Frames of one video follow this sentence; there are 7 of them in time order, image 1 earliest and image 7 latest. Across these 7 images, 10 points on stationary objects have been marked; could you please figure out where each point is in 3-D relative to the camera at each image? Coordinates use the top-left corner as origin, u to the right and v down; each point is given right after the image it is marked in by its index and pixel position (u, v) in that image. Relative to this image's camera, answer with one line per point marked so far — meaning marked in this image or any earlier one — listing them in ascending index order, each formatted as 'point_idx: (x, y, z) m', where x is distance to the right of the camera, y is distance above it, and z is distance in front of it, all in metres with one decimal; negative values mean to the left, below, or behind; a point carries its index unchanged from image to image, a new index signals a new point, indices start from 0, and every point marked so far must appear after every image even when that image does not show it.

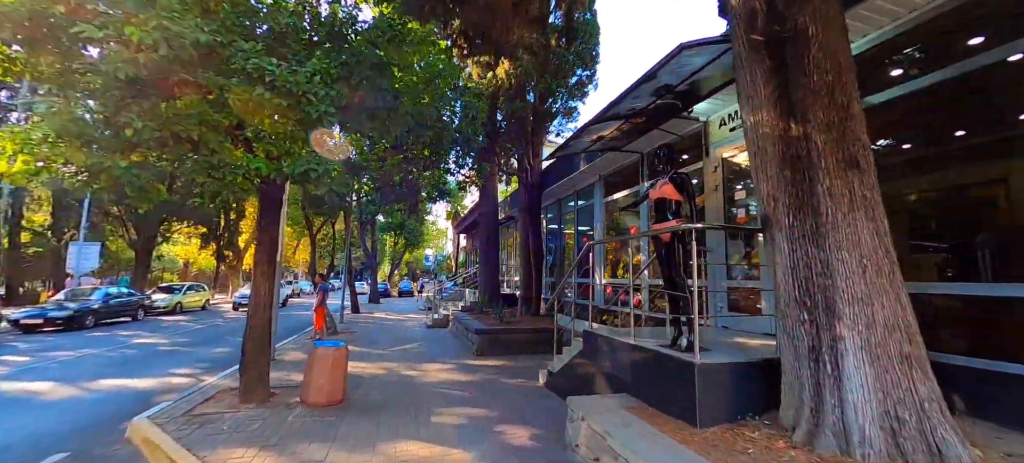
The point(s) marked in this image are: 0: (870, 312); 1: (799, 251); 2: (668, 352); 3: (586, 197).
0: (+2.1, -0.5, +2.5) m
1: (+1.8, -0.1, +2.8) m
2: (+1.2, -0.9, +3.4) m
3: (+1.9, +0.8, +9.6) m
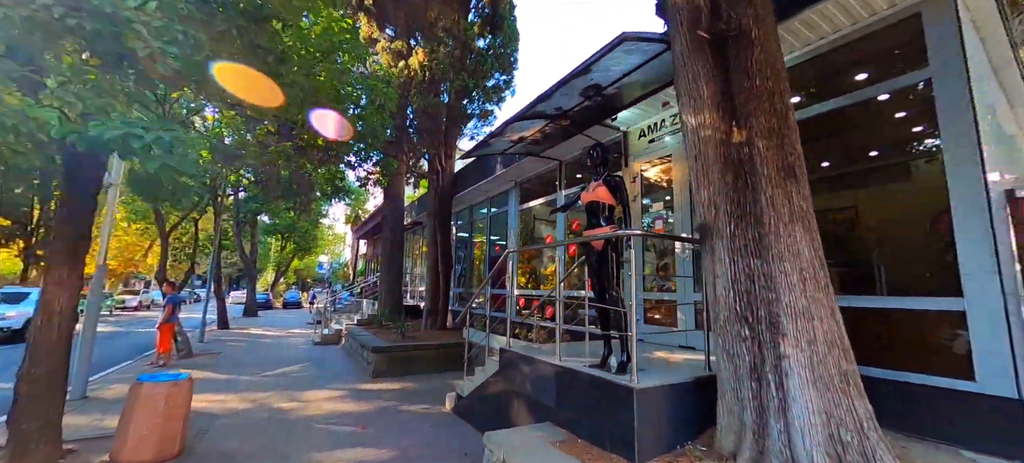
0: (+1.6, -0.5, +2.4) m
1: (+1.3, -0.2, +2.6) m
2: (+0.6, -1.0, +3.1) m
3: (0.0, +0.6, +9.3) m
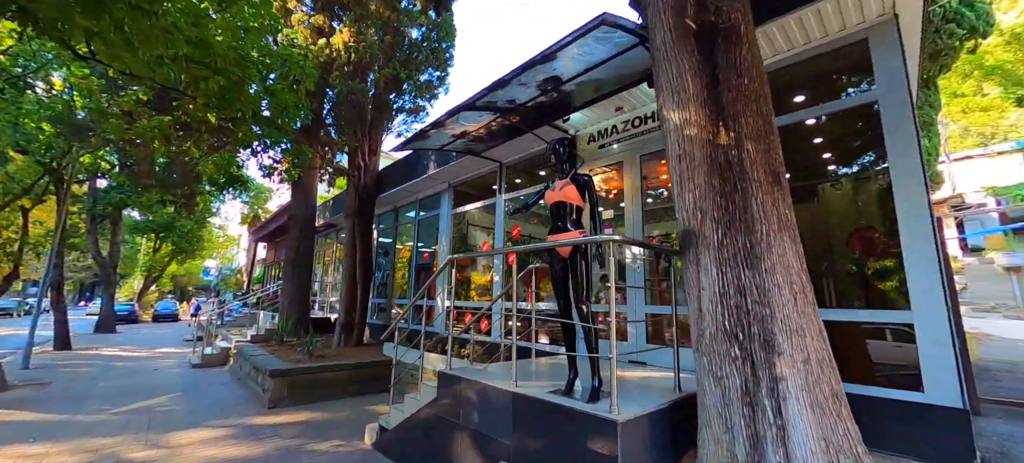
0: (+1.5, -0.6, +2.2) m
1: (+1.2, -0.2, +2.4) m
2: (+0.3, -1.0, +2.7) m
3: (-1.5, +0.5, +8.7) m
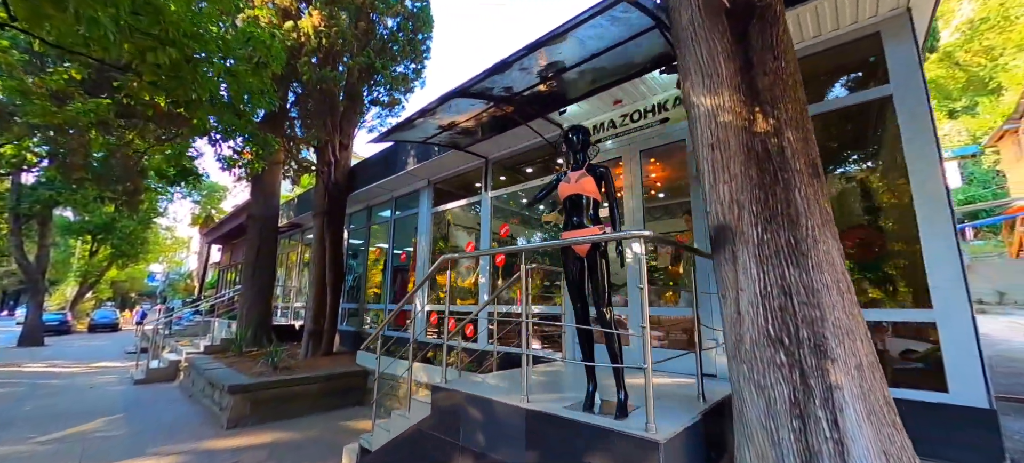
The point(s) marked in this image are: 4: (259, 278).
0: (+1.6, -0.5, +2.0) m
1: (+1.3, -0.2, +2.2) m
2: (+0.4, -1.0, +2.4) m
3: (-1.9, +0.5, +8.3) m
4: (-6.2, -1.1, +10.8) m
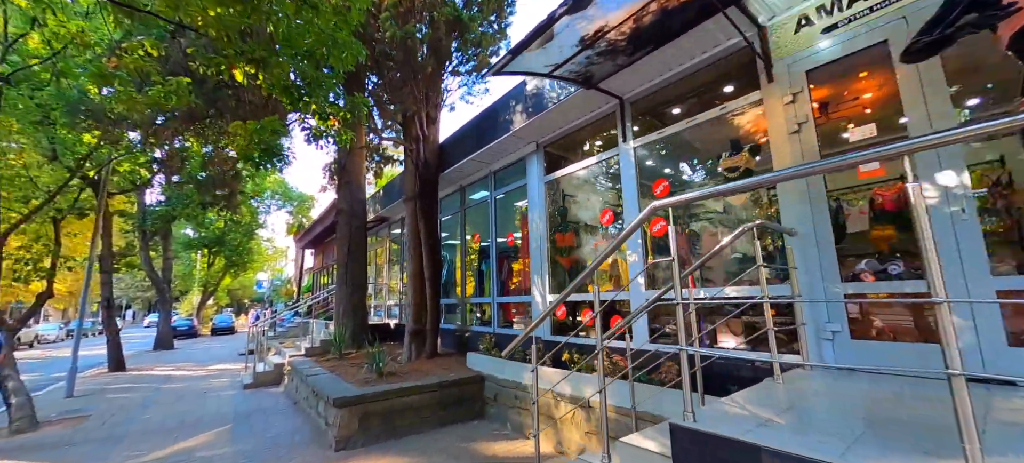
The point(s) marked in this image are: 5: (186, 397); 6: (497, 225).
0: (+2.6, -0.1, +0.3) m
1: (+2.2, +0.2, +0.5) m
2: (+1.5, -0.6, +0.8) m
3: (+0.1, +0.8, +7.0) m
4: (-3.7, -1.0, +10.2) m
5: (-7.2, -3.6, +9.6) m
6: (-0.3, +0.1, +7.5) m
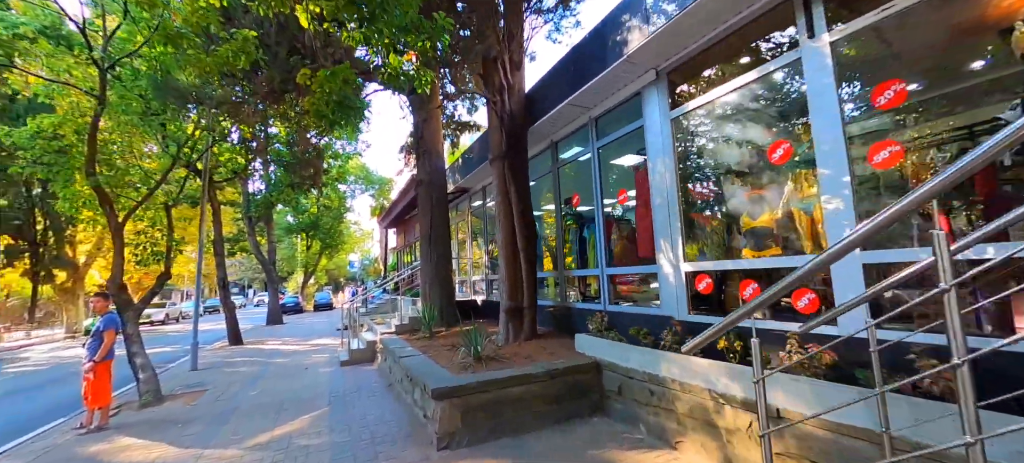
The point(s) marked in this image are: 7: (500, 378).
0: (+2.9, +0.1, -1.3) m
1: (+2.6, +0.5, -1.1) m
2: (+1.9, -0.4, -0.5) m
3: (+1.5, +1.4, +5.7) m
4: (-1.6, -0.4, +9.6) m
5: (-5.0, -3.1, +9.7) m
6: (+1.3, +0.7, +6.2) m
7: (-0.1, -1.5, +4.5) m
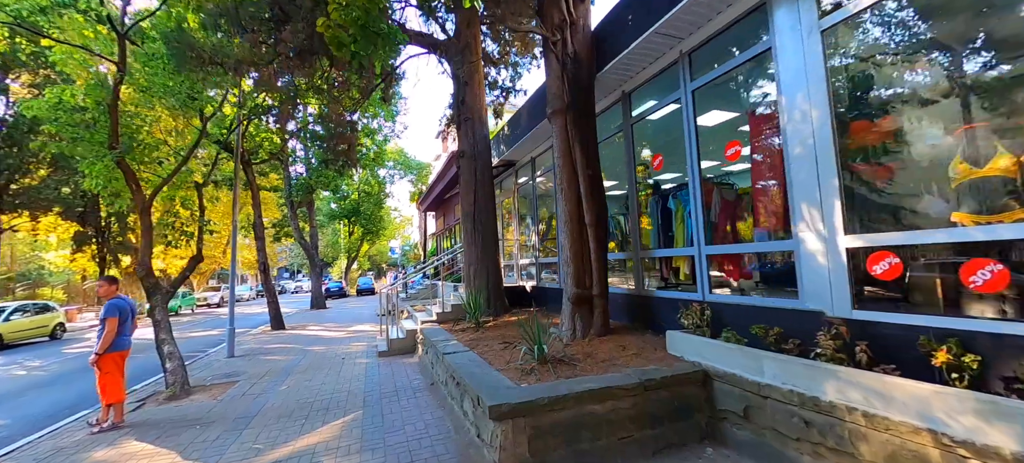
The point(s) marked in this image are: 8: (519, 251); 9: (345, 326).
0: (+3.0, +0.3, -2.7) m
1: (+2.7, +0.6, -2.5) m
2: (+2.1, -0.2, -1.9) m
3: (+2.2, +1.7, +4.3) m
4: (-0.6, +0.1, +8.4) m
5: (-3.9, -2.7, +9.0) m
6: (+2.0, +1.0, +4.9) m
7: (+0.5, -1.2, +3.3) m
8: (+0.2, -0.5, +10.5) m
9: (-6.0, -3.4, +15.8) m
